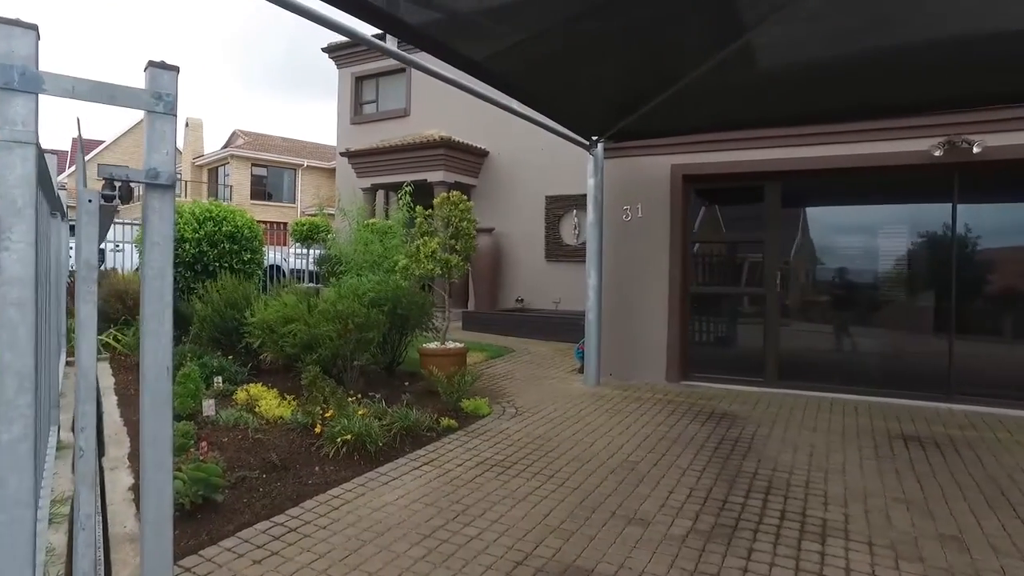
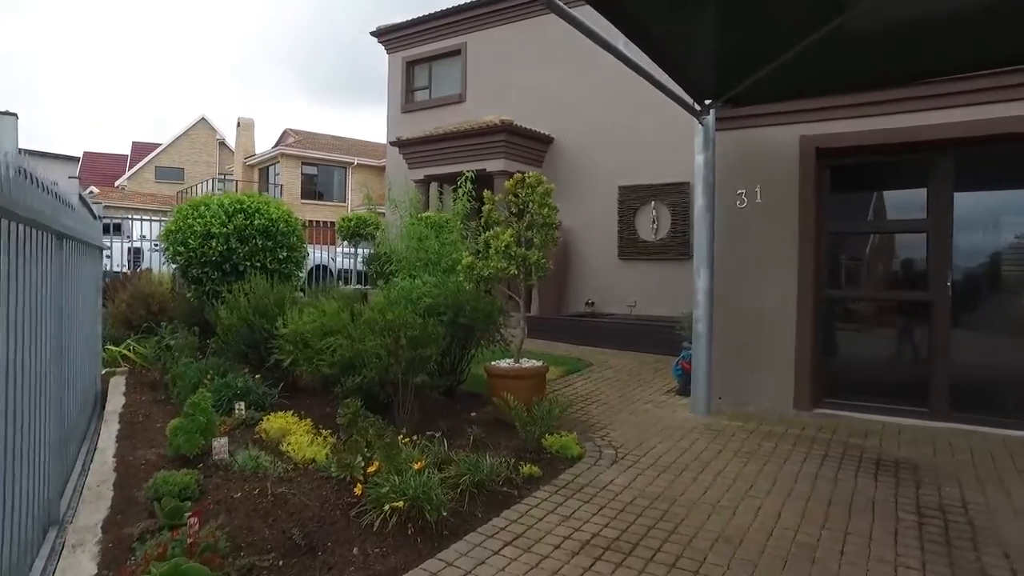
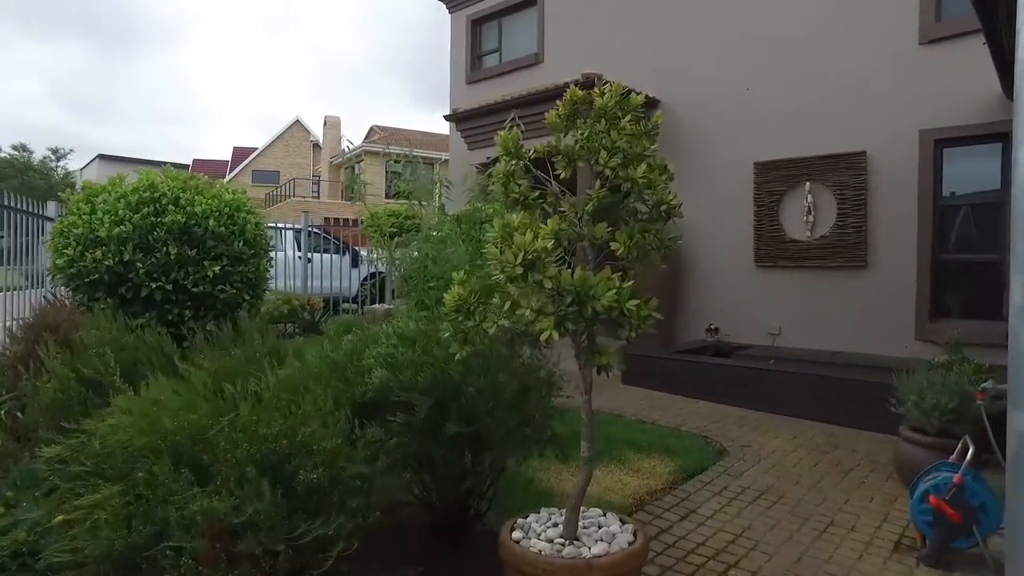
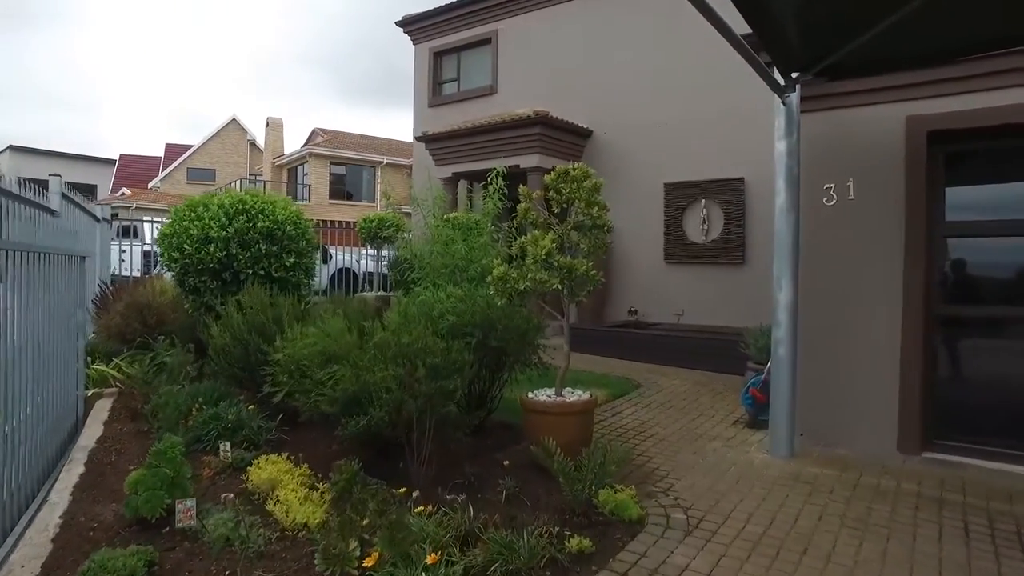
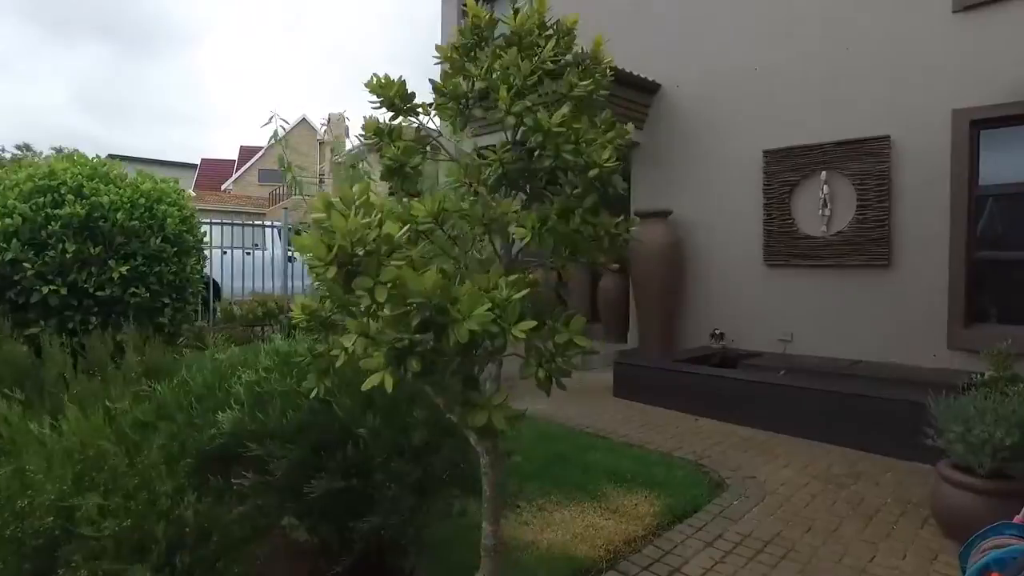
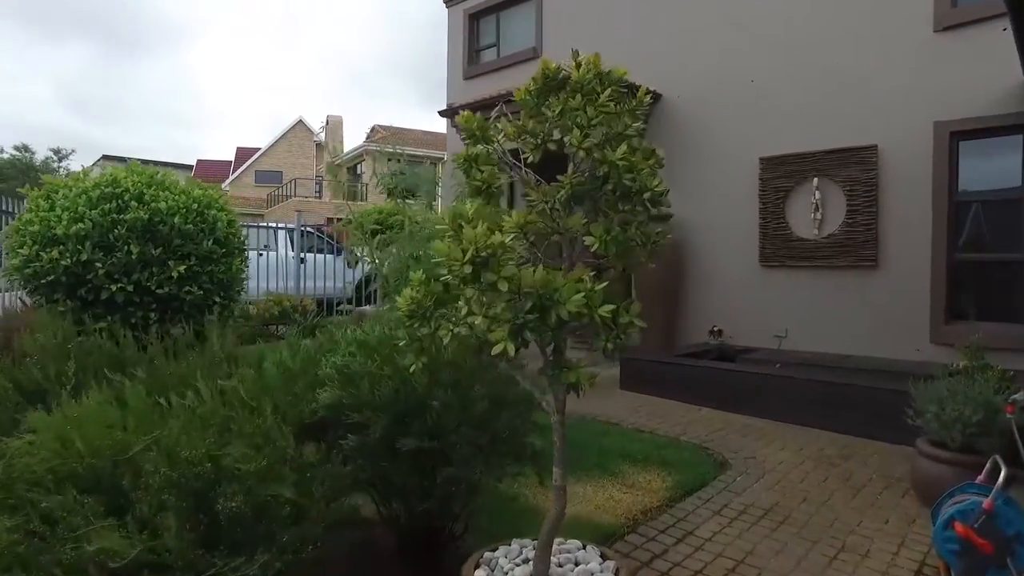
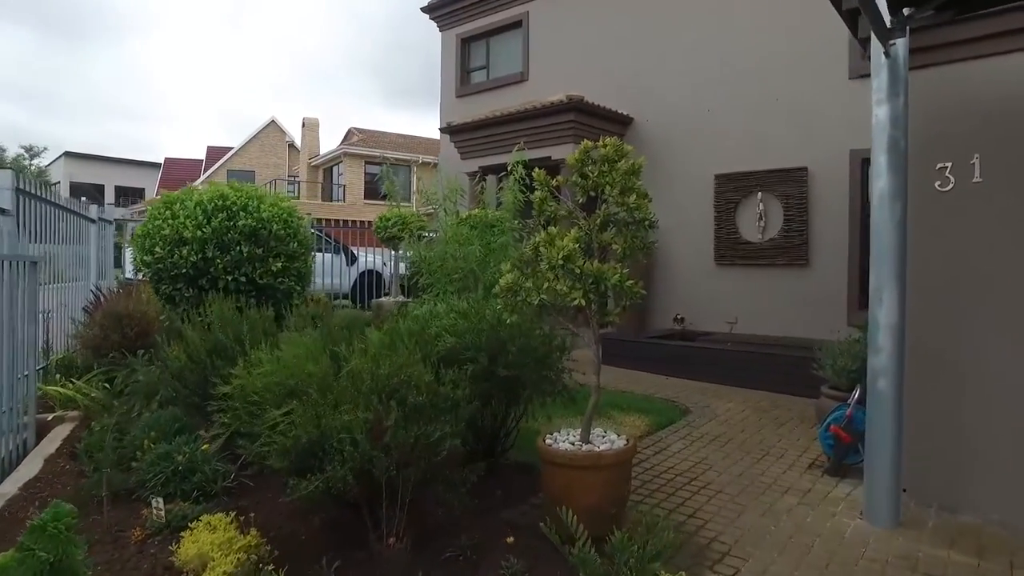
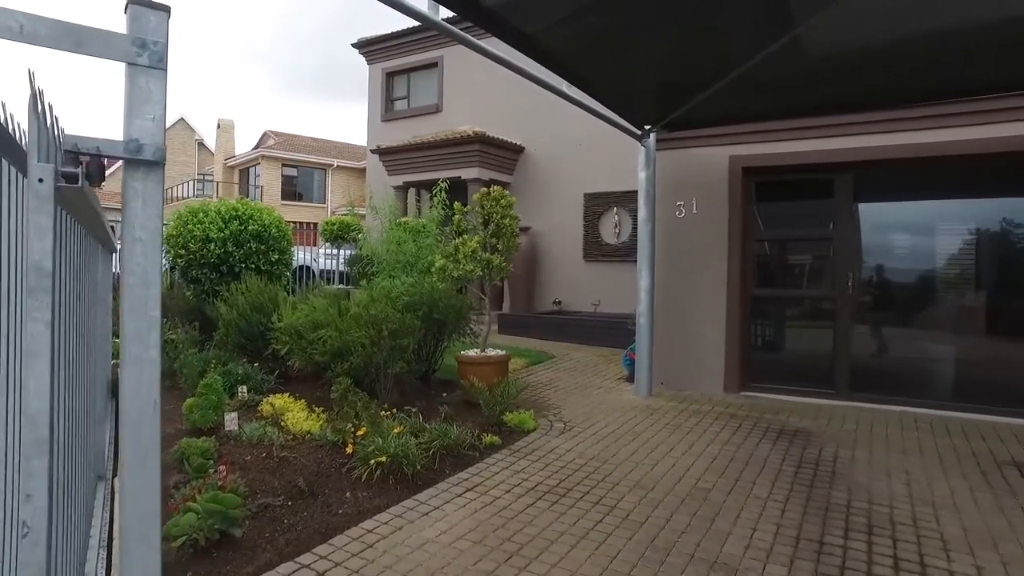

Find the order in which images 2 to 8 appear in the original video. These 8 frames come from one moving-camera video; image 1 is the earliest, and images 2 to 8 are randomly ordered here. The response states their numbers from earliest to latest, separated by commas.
8, 2, 4, 7, 3, 6, 5
